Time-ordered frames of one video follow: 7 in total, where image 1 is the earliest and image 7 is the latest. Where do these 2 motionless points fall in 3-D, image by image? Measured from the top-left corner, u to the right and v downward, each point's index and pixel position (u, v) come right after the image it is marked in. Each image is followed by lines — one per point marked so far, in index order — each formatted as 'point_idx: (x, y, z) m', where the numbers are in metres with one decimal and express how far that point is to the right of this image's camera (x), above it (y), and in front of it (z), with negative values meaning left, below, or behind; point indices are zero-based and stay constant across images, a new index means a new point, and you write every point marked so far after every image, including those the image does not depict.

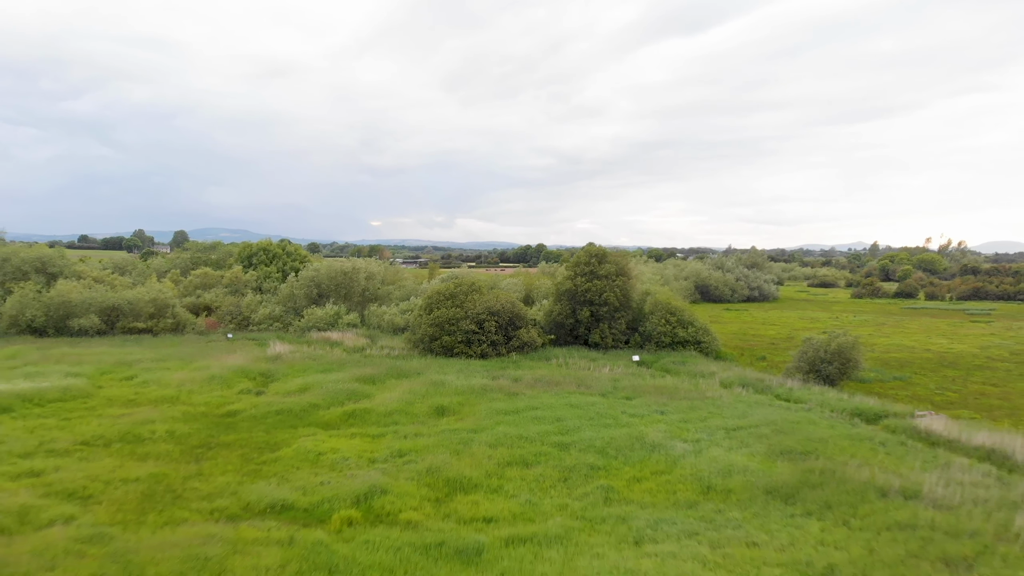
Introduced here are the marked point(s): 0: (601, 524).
0: (+1.0, -2.9, +10.5) m
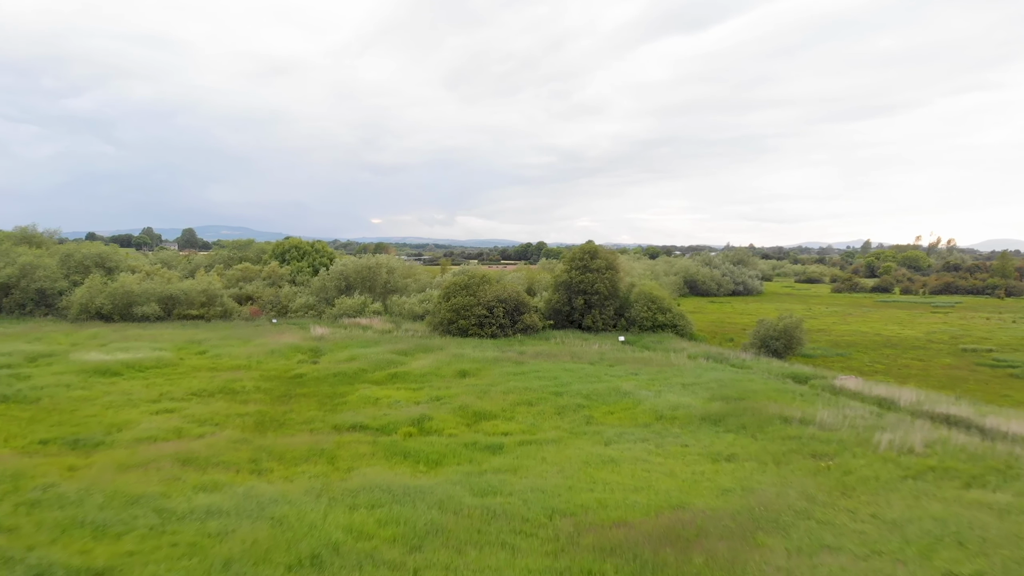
0: (+1.2, -2.6, +15.3) m
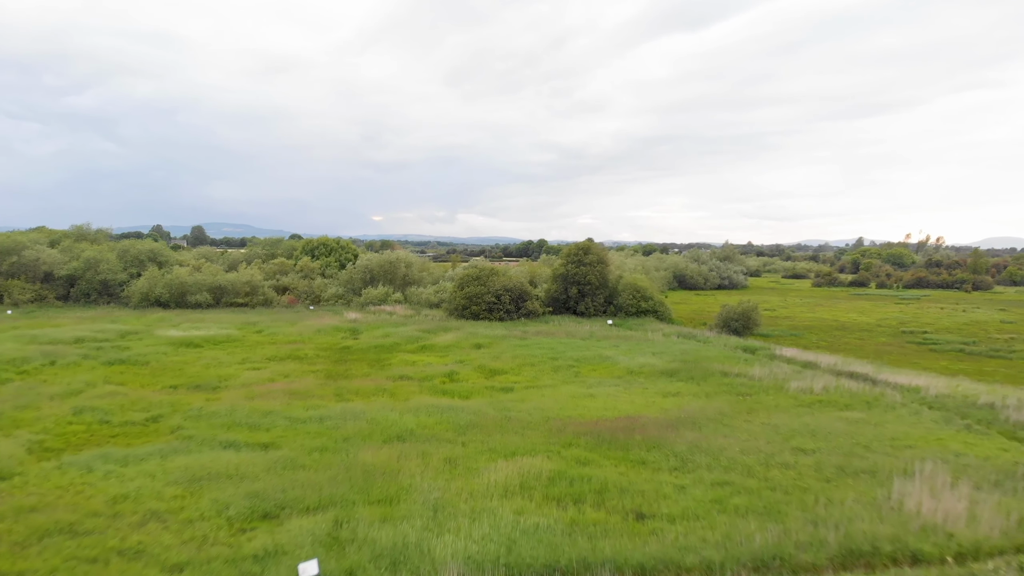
0: (+1.4, -2.2, +20.8) m
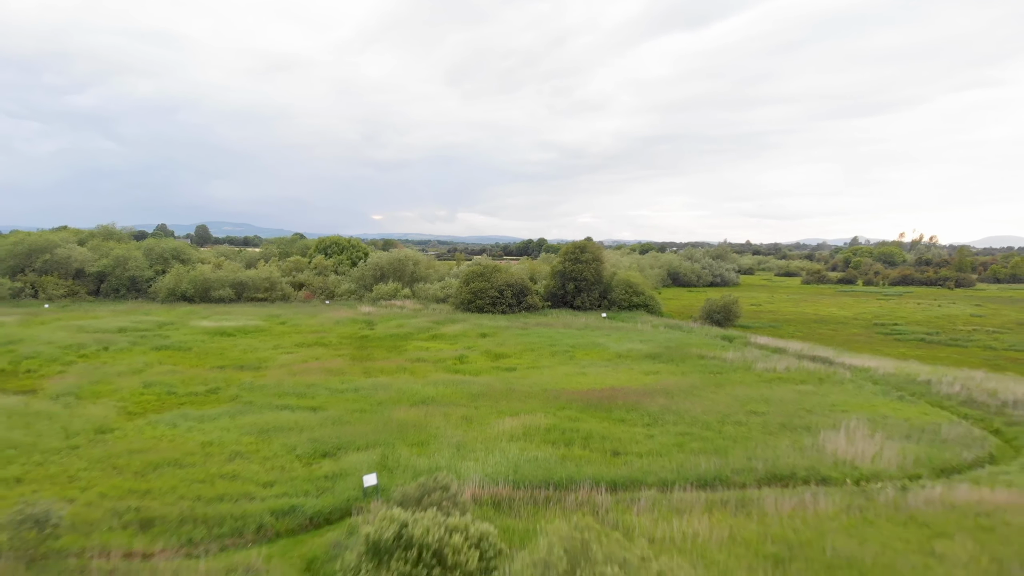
0: (+1.5, -2.1, +23.9) m
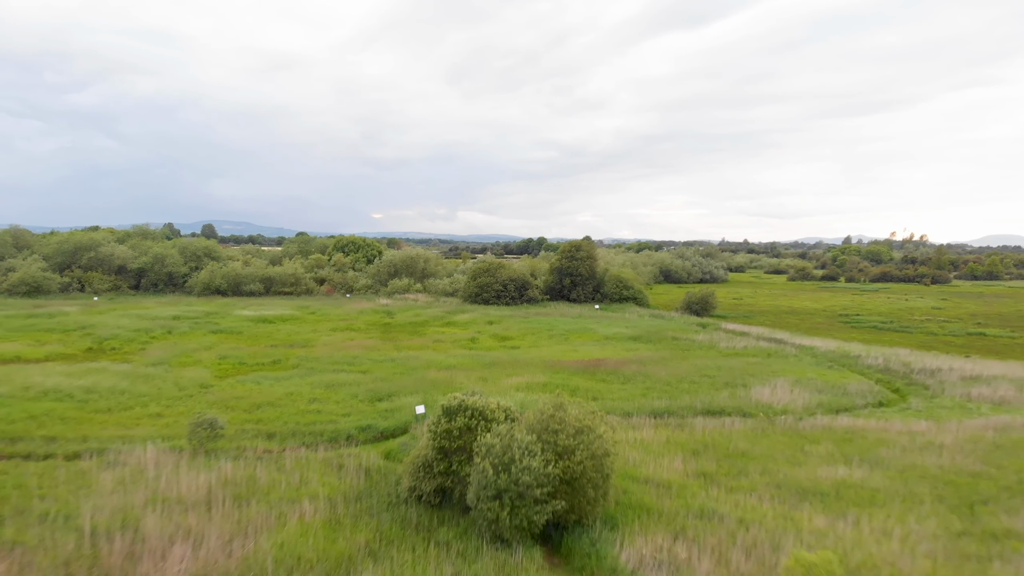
0: (+1.6, -1.8, +28.6) m
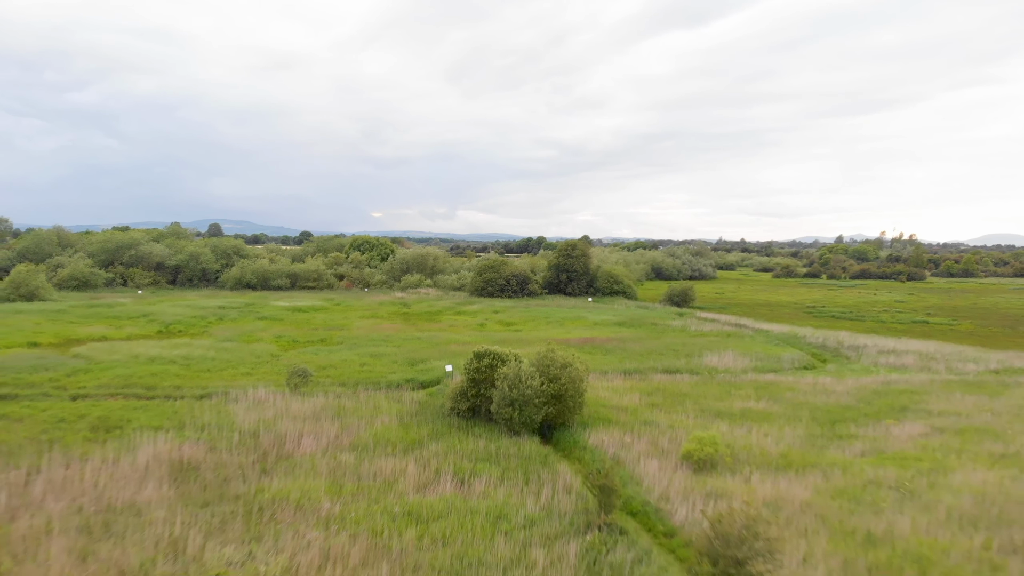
0: (+1.8, -1.5, +34.1) m
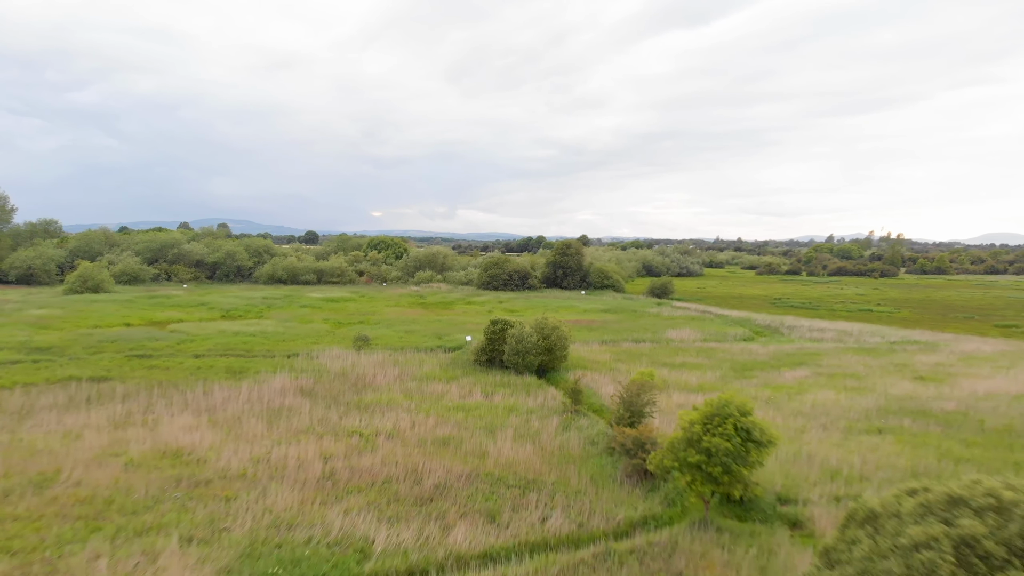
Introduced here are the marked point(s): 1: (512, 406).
0: (+1.9, -1.1, +41.1) m
1: (0.0, -2.4, +18.0) m
